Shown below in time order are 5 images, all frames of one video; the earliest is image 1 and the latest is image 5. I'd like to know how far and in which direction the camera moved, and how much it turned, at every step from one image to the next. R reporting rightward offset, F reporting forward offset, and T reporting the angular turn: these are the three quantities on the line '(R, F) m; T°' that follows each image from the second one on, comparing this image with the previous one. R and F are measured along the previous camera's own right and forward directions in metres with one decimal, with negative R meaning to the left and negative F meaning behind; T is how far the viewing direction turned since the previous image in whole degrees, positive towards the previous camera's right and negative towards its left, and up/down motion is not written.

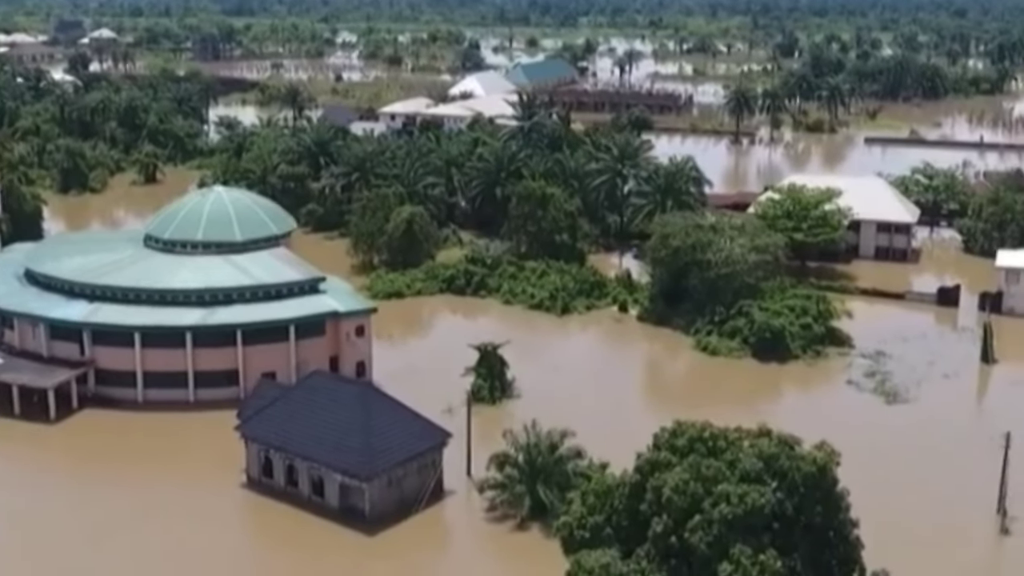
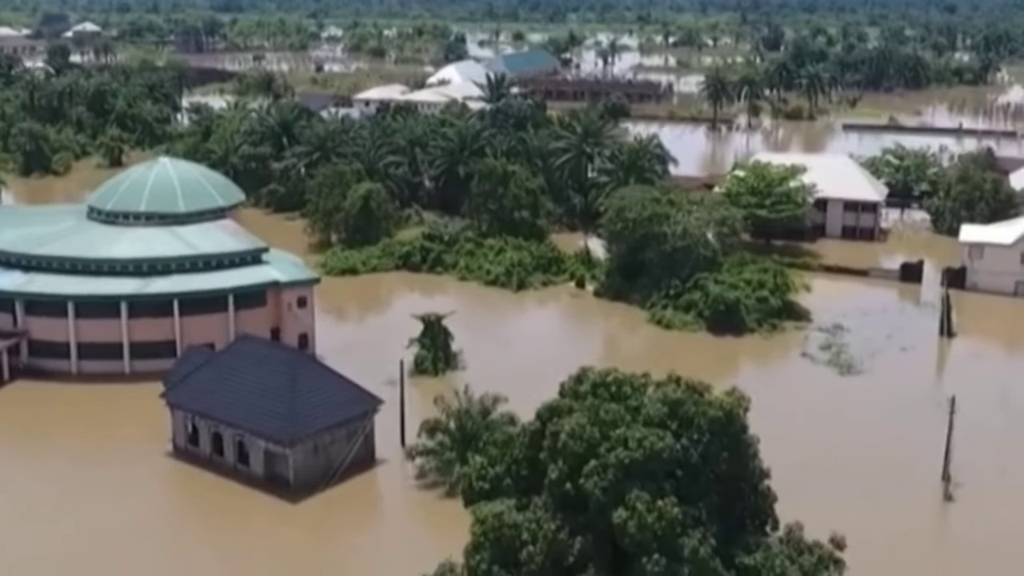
(+1.6, +1.0) m; 0°
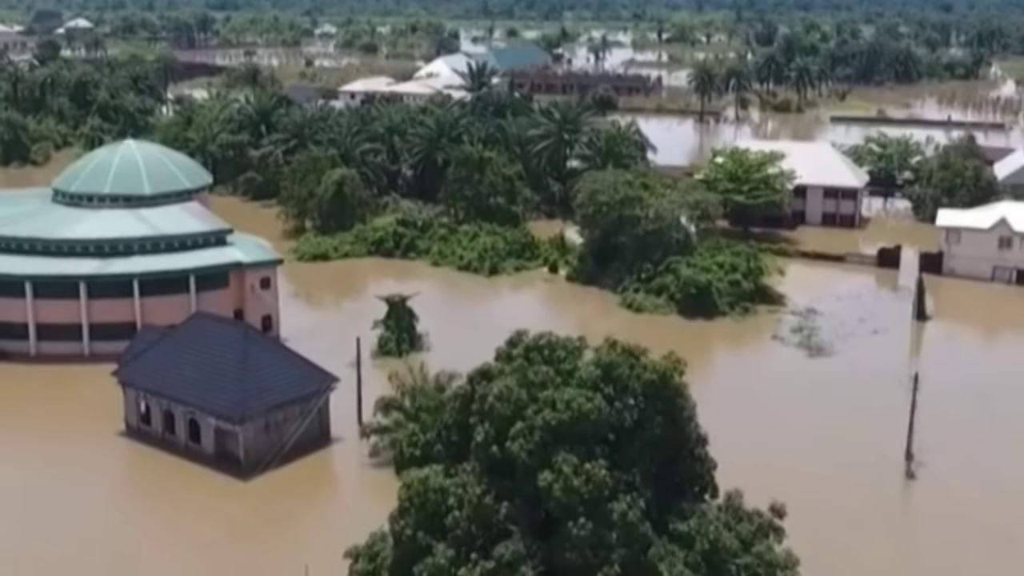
(+1.0, +0.5) m; 0°
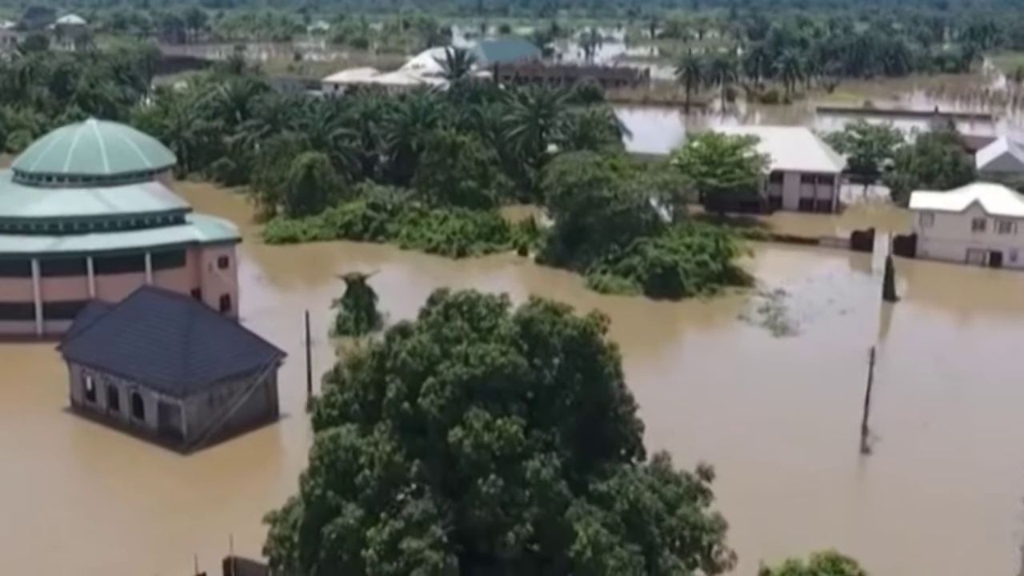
(+1.2, +0.6) m; 0°
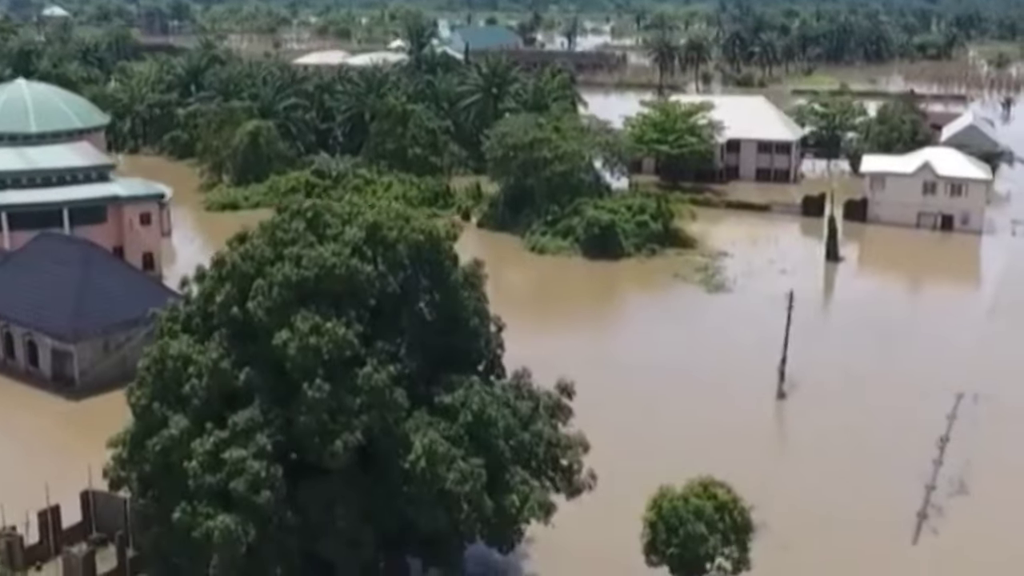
(+2.1, +1.0) m; 0°
